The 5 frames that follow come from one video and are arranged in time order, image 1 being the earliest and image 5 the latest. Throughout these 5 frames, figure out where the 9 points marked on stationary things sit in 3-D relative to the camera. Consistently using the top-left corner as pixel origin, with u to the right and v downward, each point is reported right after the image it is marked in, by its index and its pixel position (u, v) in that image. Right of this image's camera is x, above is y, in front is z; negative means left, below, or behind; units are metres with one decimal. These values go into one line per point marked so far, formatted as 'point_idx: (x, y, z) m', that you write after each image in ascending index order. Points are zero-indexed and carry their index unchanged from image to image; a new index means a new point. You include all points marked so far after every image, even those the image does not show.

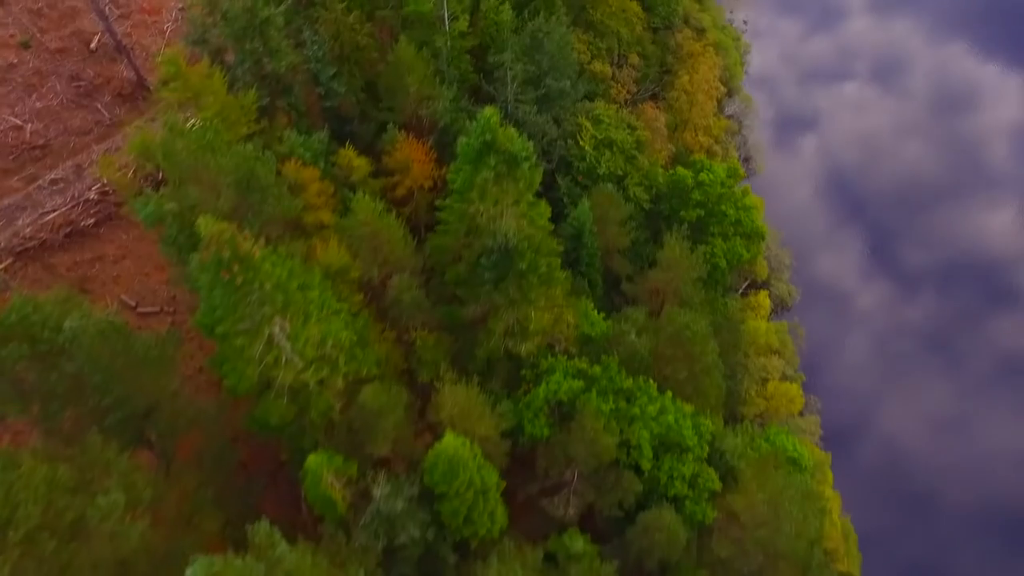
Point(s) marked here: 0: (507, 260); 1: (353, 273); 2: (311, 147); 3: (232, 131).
0: (-0.1, +0.6, +18.3) m
1: (-3.7, +0.3, +18.7) m
2: (-4.9, +3.4, +19.7) m
3: (-6.5, +3.6, +18.6) m
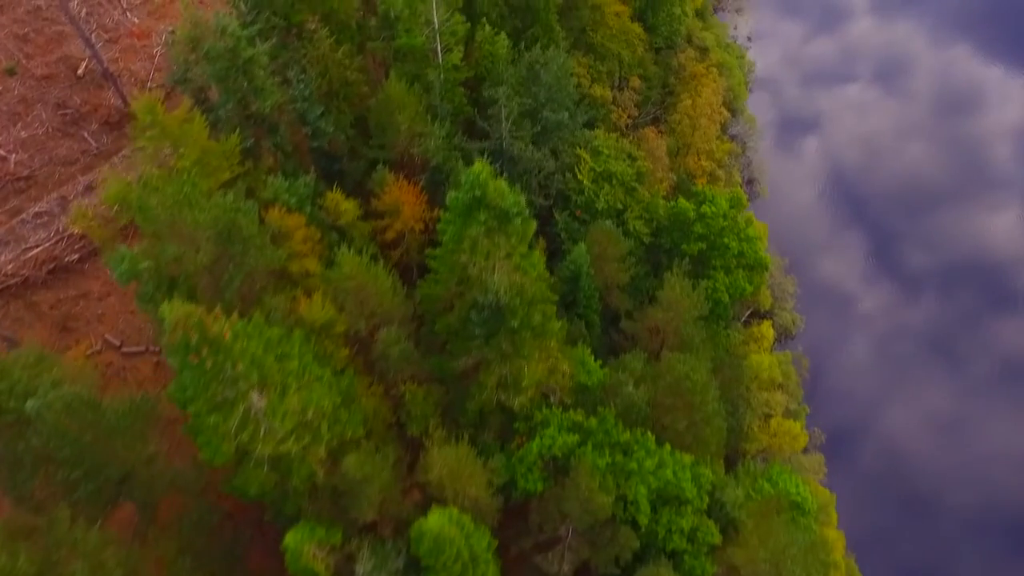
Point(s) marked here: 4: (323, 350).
0: (-0.3, -0.7, +17.6) m
1: (-3.9, -0.9, +18.0) m
2: (-5.1, +2.2, +19.0) m
3: (-6.6, +2.4, +17.9) m
4: (-4.2, -1.4, +17.8) m
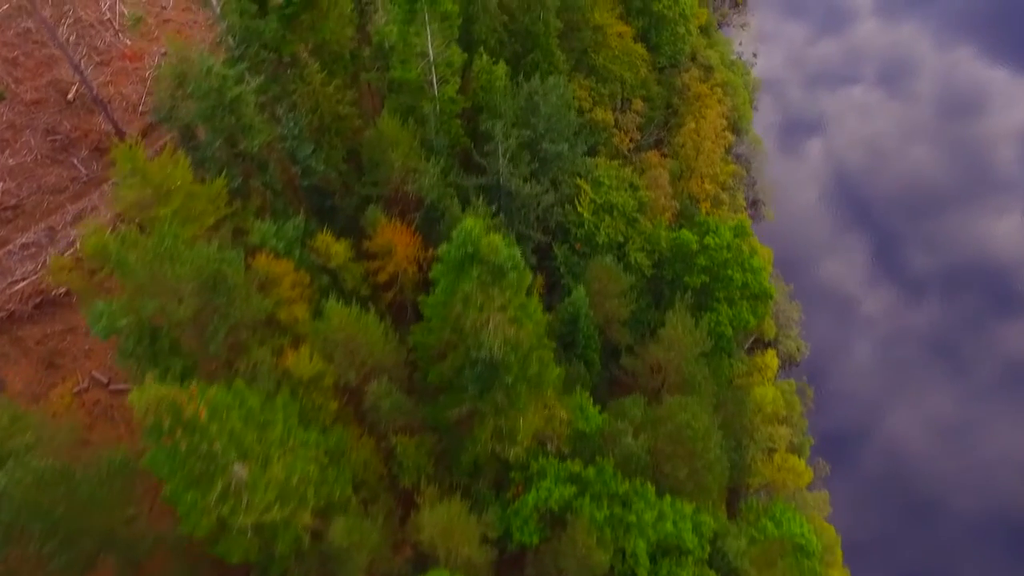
0: (-0.4, -1.7, +17.0) m
1: (-4.0, -2.0, +17.4) m
2: (-5.2, +1.2, +18.4) m
3: (-6.7, +1.4, +17.3) m
4: (-4.3, -2.5, +17.2) m
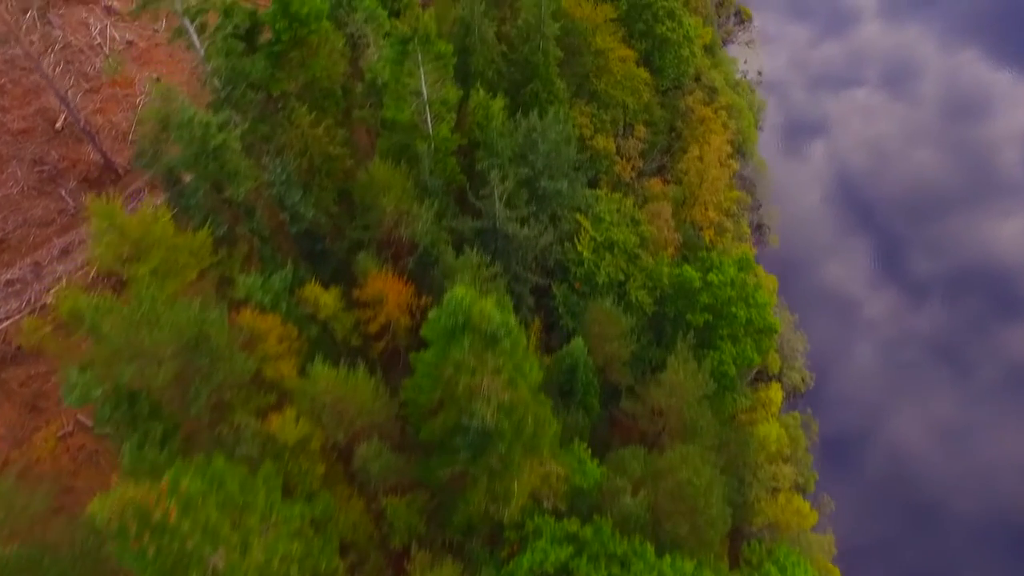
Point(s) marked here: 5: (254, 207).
0: (-0.5, -3.0, +16.3) m
1: (-4.1, -3.2, +16.7) m
2: (-5.3, 0.0, +17.7) m
3: (-6.8, +0.2, +16.7) m
4: (-4.4, -3.7, +16.6) m
5: (-6.0, +1.9, +18.9) m
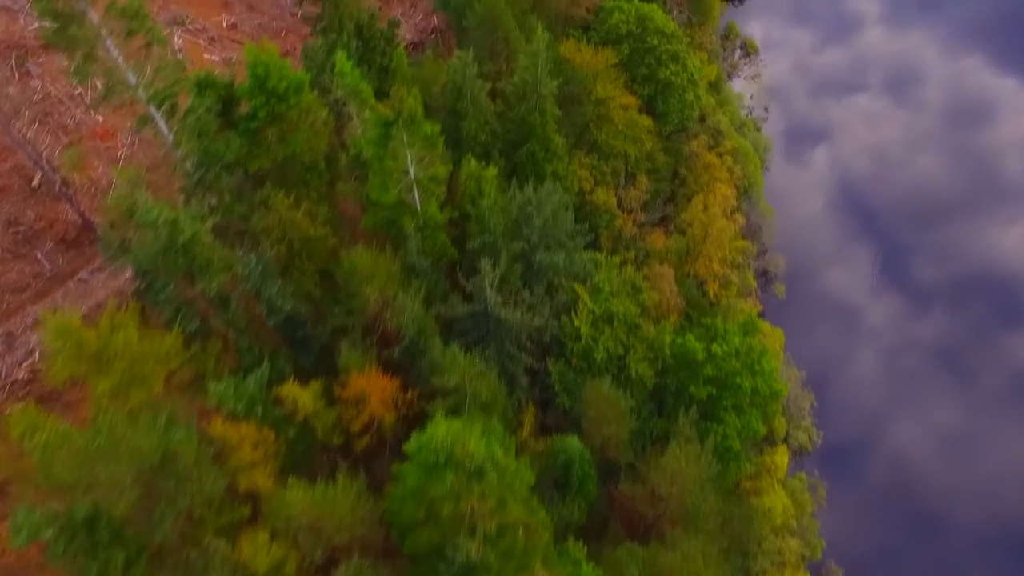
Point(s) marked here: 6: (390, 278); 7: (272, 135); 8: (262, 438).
0: (-0.8, -5.1, +15.2) m
1: (-4.3, -5.3, +15.6) m
2: (-5.5, -2.2, +16.6) m
3: (-7.1, -2.0, +15.5) m
4: (-4.7, -5.8, +15.4) m
5: (-6.2, -0.2, +17.8) m
6: (-2.9, +0.2, +19.0) m
7: (-5.6, +3.6, +18.8) m
8: (-5.2, -3.1, +16.7) m
